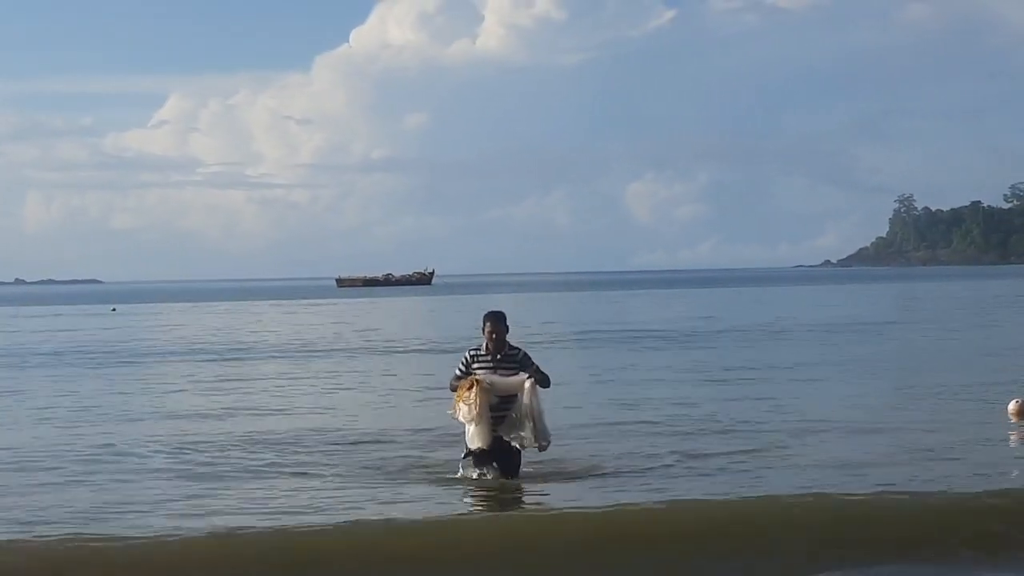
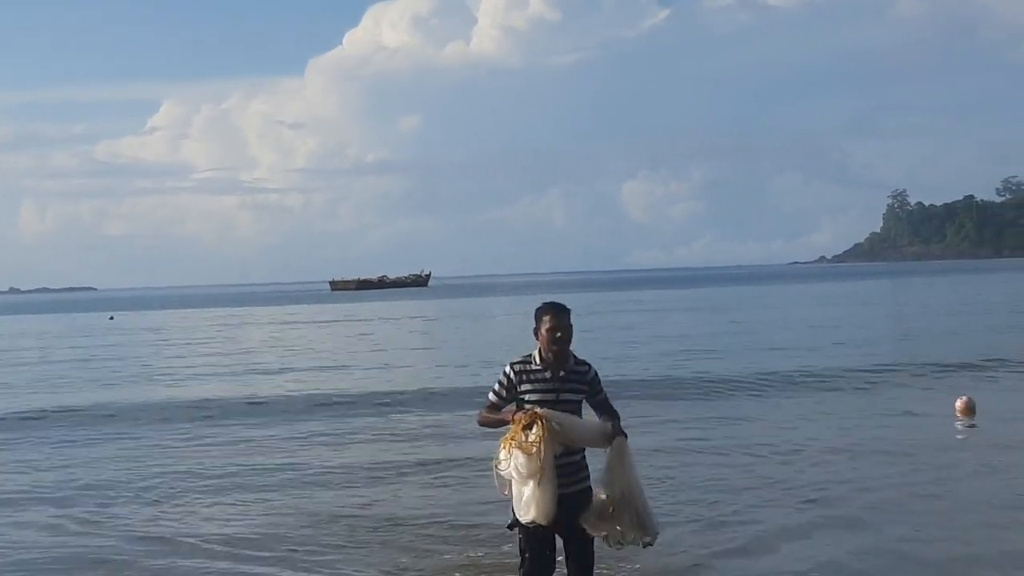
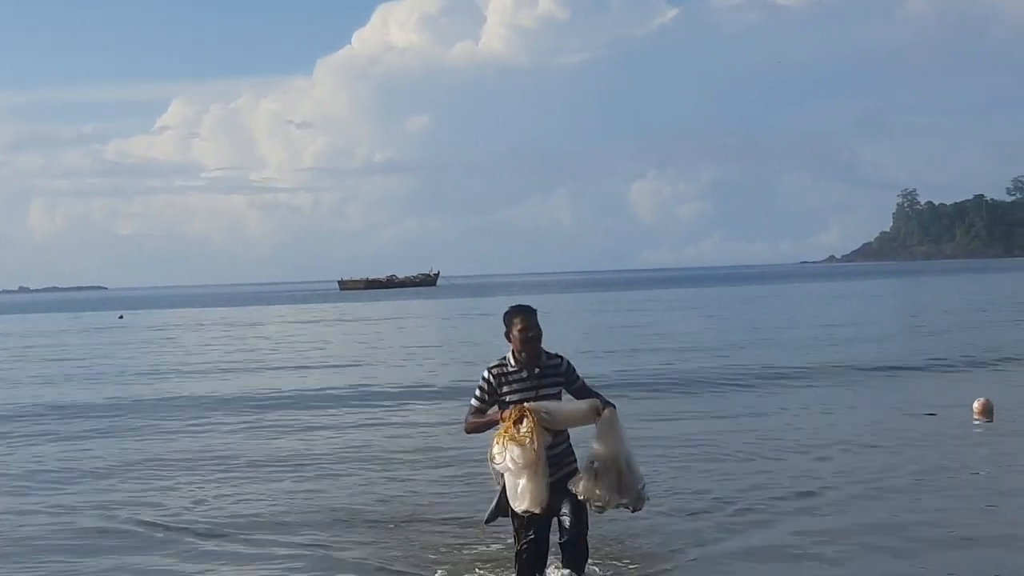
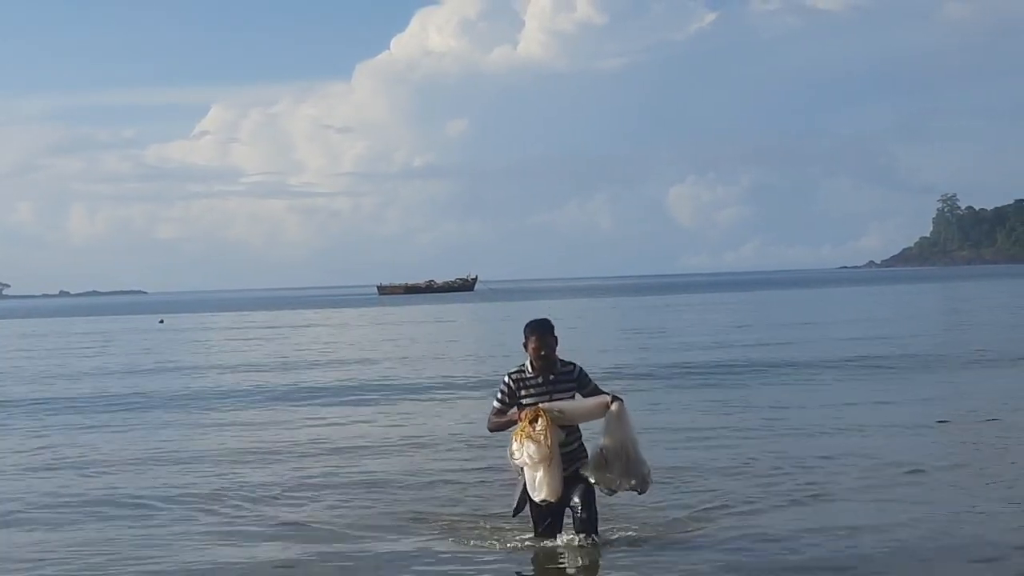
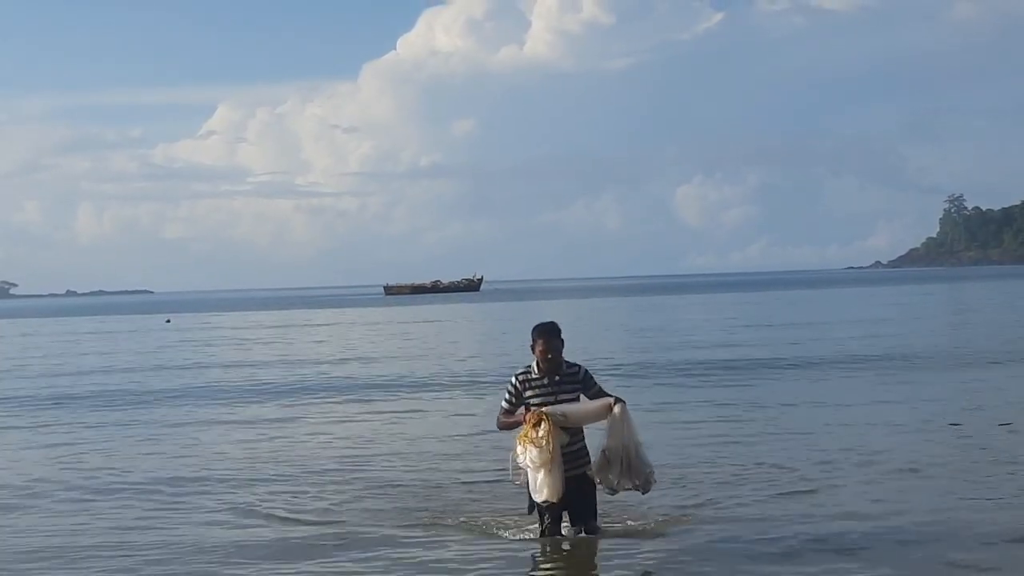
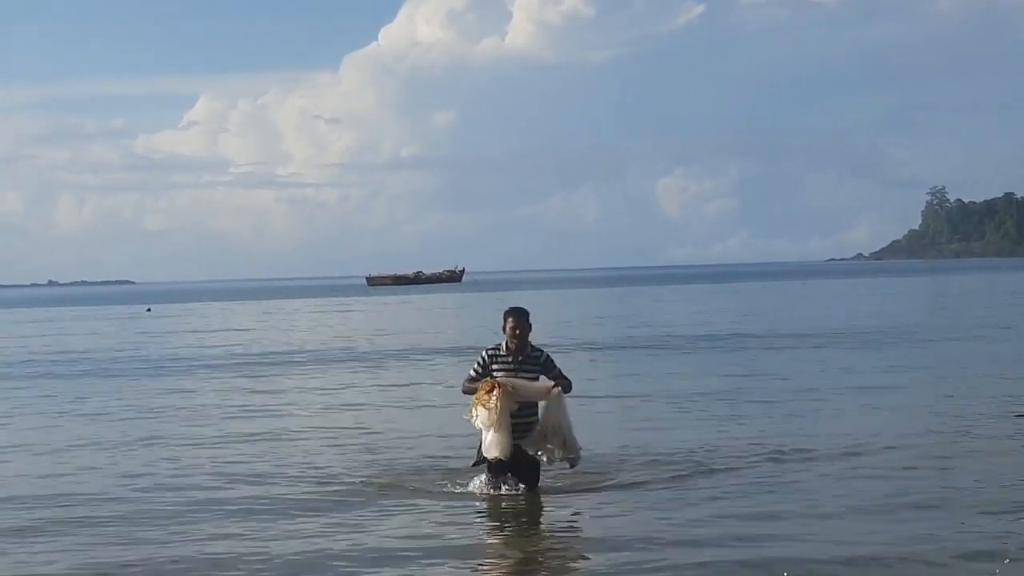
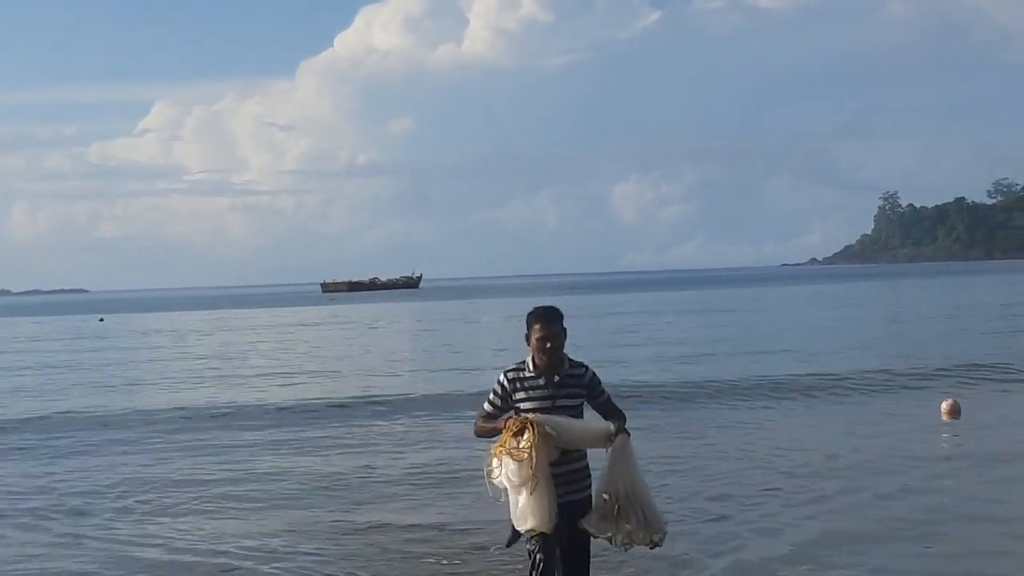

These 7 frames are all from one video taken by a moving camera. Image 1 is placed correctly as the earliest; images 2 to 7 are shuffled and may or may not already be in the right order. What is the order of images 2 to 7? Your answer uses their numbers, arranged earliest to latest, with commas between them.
6, 5, 4, 3, 2, 7
